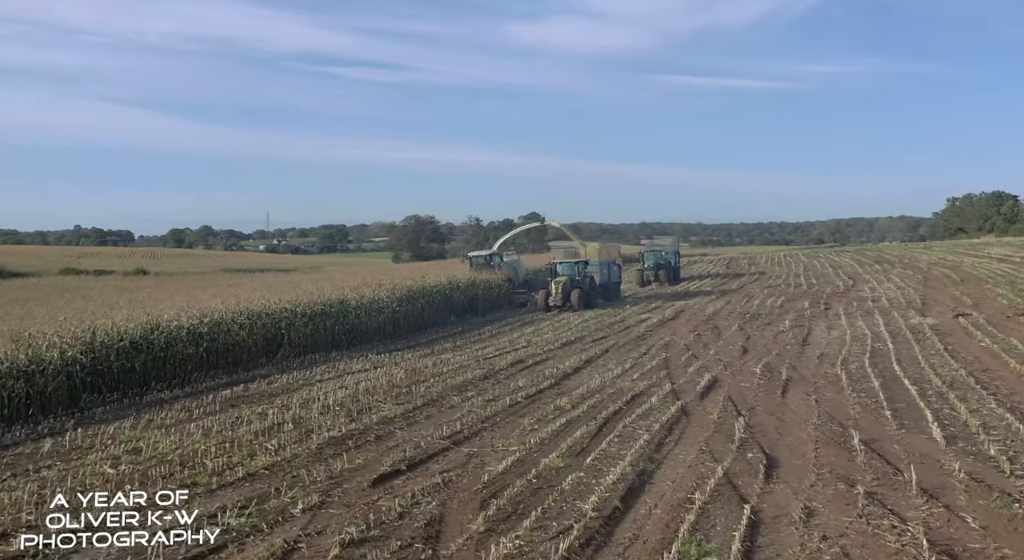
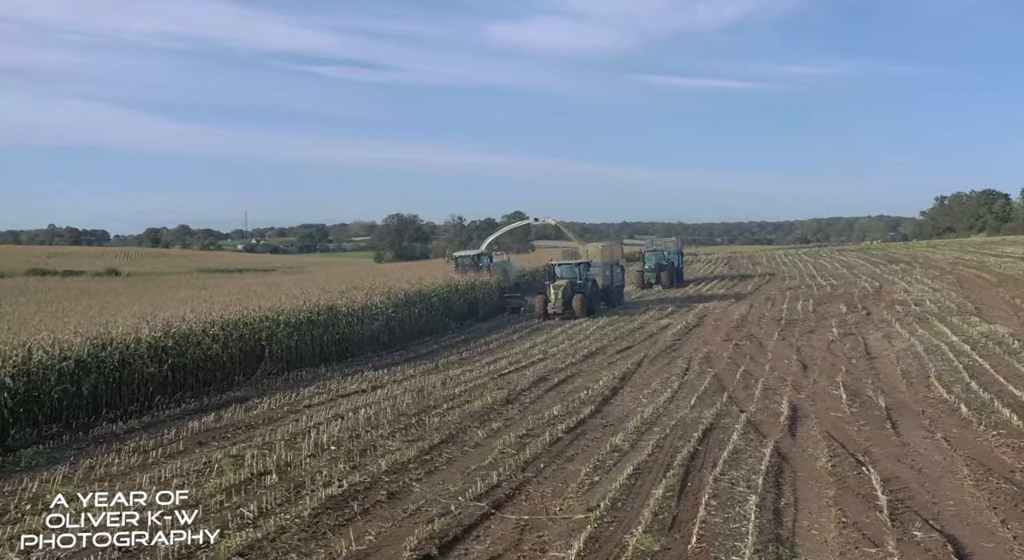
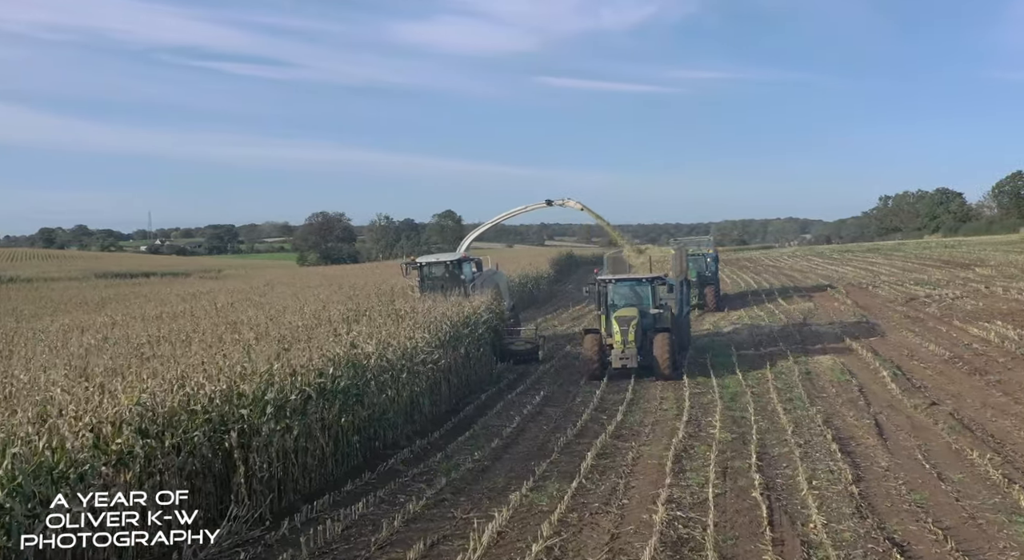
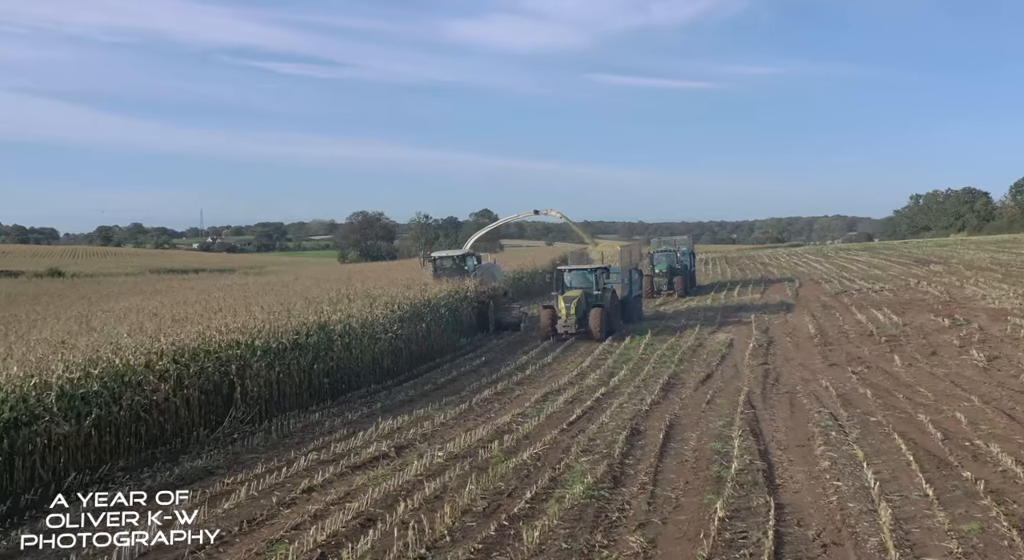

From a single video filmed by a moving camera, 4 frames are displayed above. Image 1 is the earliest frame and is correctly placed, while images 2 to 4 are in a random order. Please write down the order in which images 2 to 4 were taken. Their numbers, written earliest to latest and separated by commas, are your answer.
2, 4, 3
